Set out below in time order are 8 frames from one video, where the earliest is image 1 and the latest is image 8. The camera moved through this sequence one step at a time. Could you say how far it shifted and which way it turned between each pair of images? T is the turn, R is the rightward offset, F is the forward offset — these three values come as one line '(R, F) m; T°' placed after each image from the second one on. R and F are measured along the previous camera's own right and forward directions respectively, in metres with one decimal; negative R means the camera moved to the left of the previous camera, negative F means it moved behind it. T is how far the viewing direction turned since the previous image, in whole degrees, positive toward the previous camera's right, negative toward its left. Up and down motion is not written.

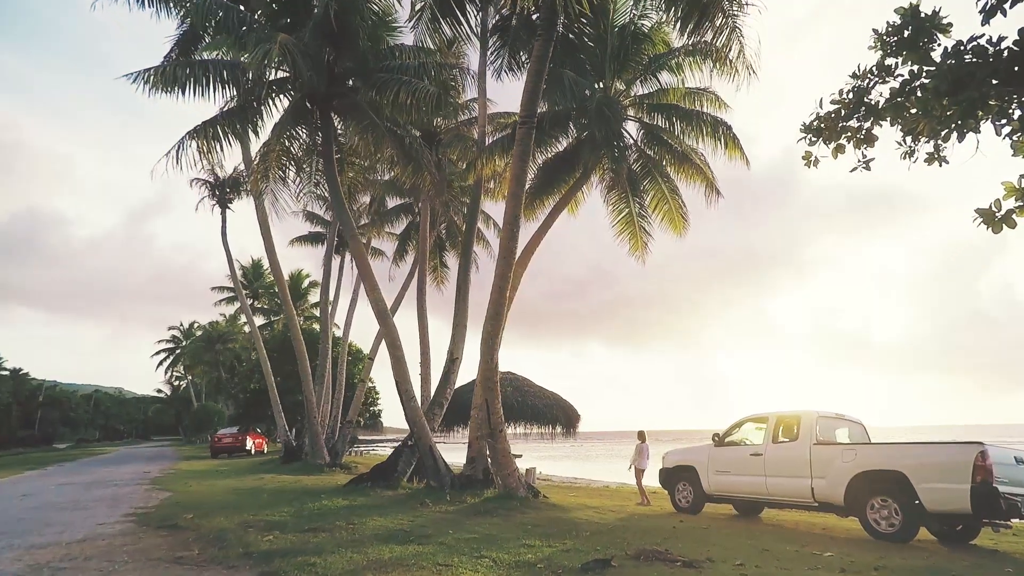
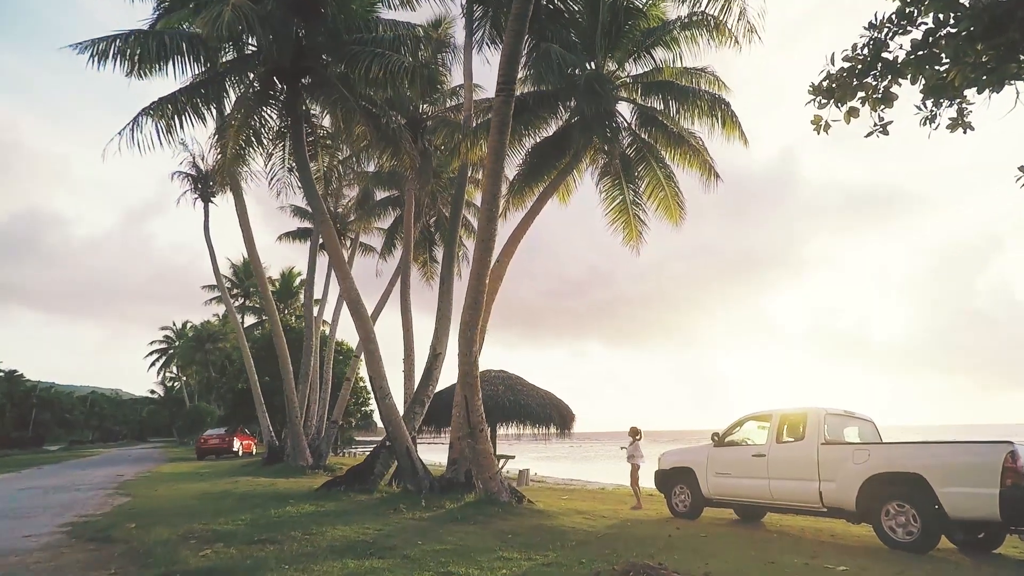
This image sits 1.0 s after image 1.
(+0.3, +1.0) m; 0°
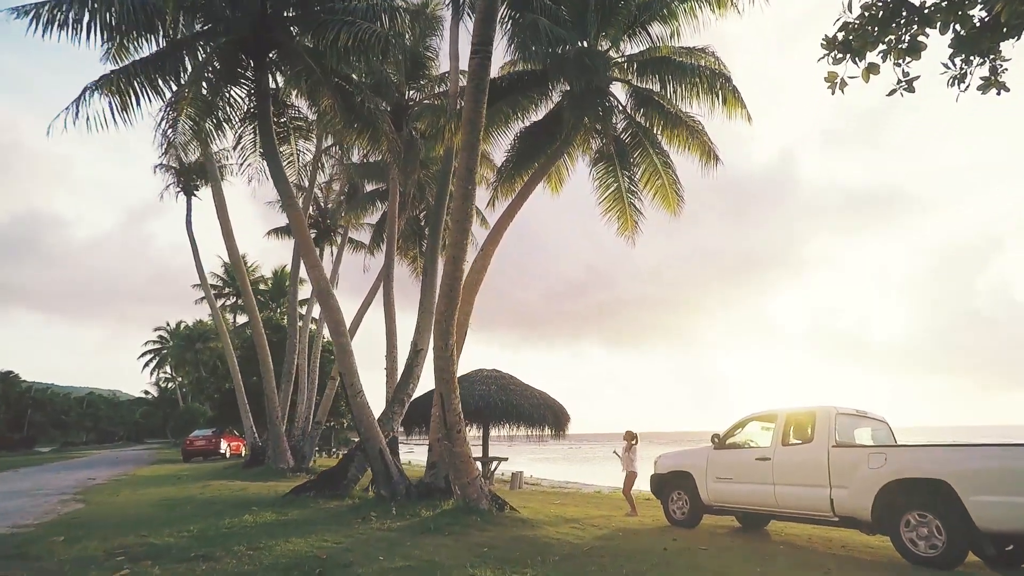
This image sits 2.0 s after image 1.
(+0.3, +1.0) m; 0°
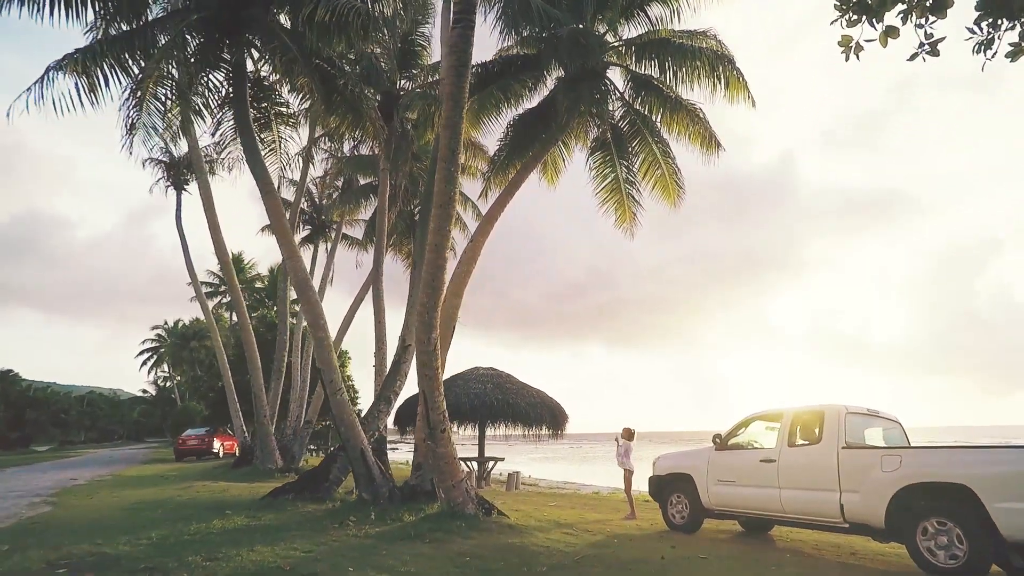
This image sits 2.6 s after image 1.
(+0.2, +0.6) m; 0°
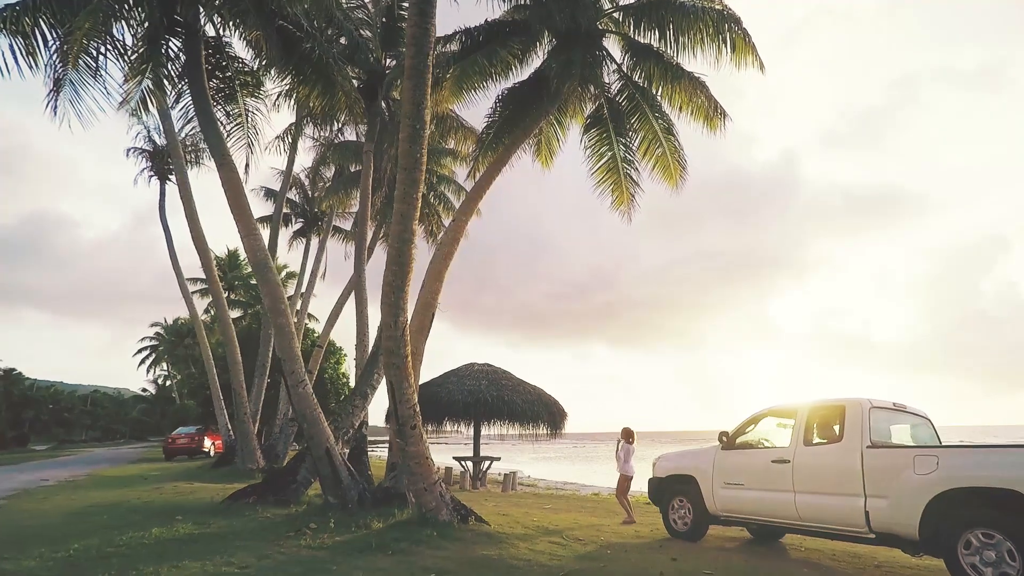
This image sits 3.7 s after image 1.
(+0.3, +1.1) m; 0°
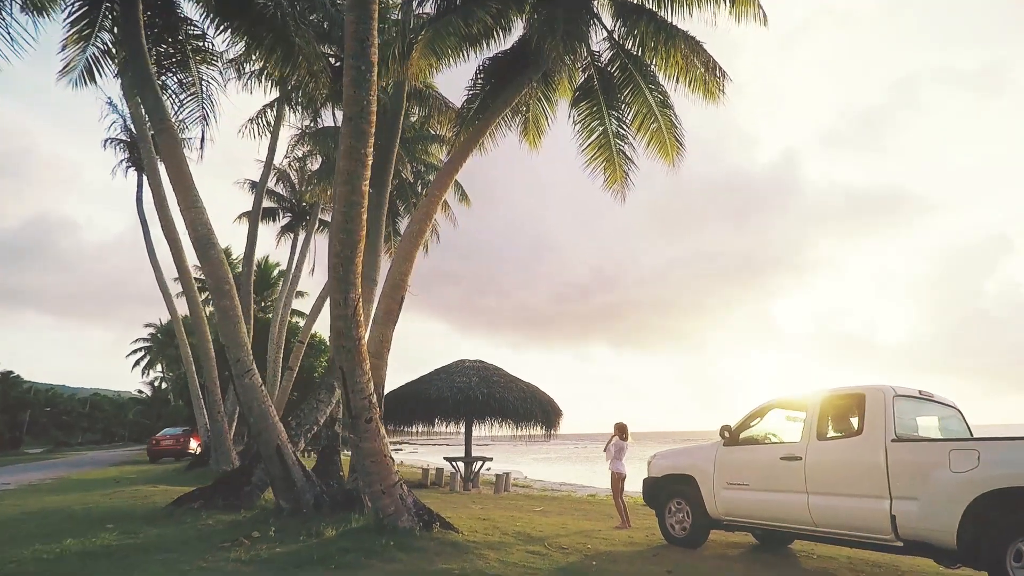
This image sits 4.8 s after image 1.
(+0.3, +1.1) m; 0°
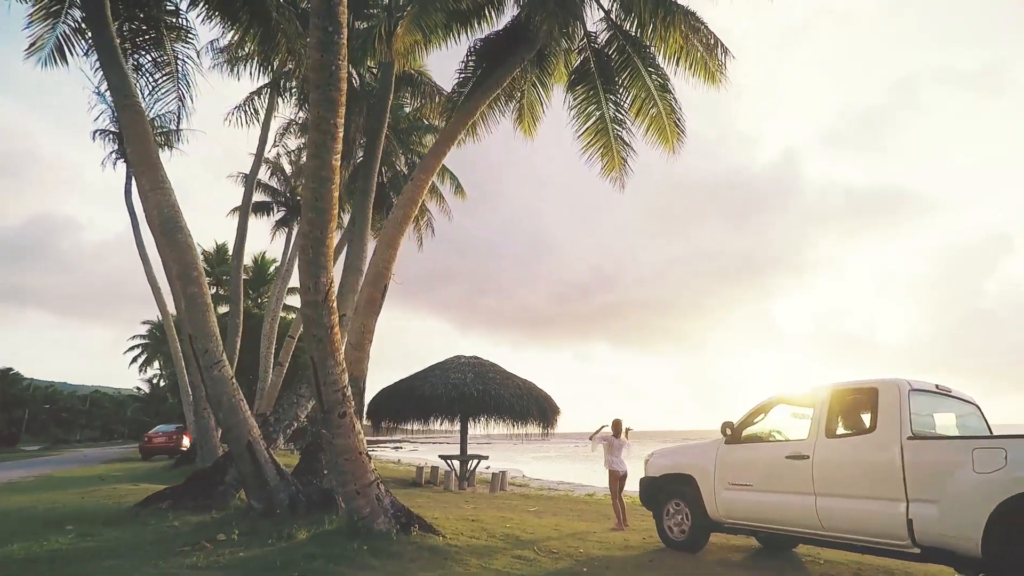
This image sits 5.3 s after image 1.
(+0.2, +0.6) m; 0°
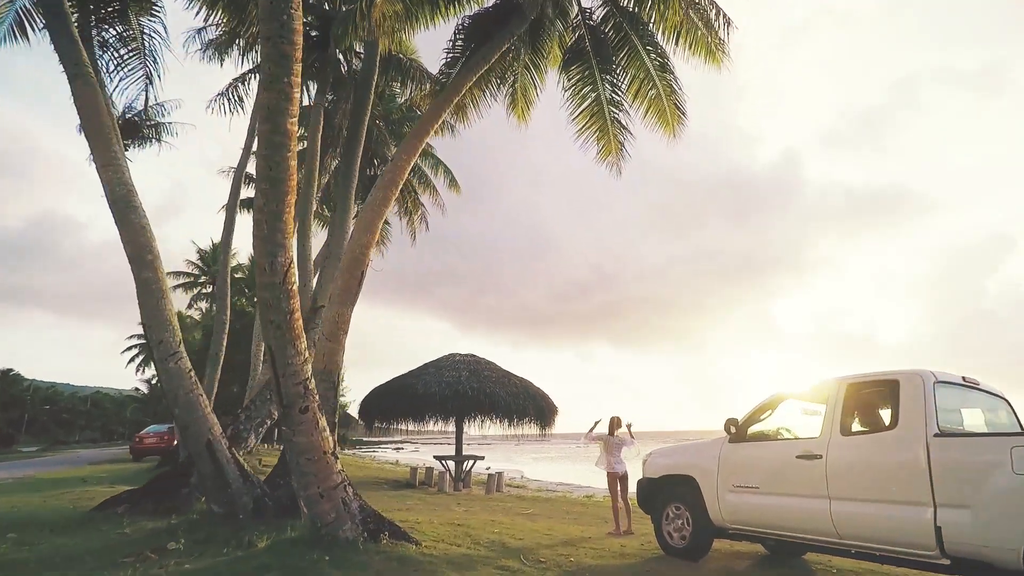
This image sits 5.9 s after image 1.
(+0.2, +0.7) m; 0°
